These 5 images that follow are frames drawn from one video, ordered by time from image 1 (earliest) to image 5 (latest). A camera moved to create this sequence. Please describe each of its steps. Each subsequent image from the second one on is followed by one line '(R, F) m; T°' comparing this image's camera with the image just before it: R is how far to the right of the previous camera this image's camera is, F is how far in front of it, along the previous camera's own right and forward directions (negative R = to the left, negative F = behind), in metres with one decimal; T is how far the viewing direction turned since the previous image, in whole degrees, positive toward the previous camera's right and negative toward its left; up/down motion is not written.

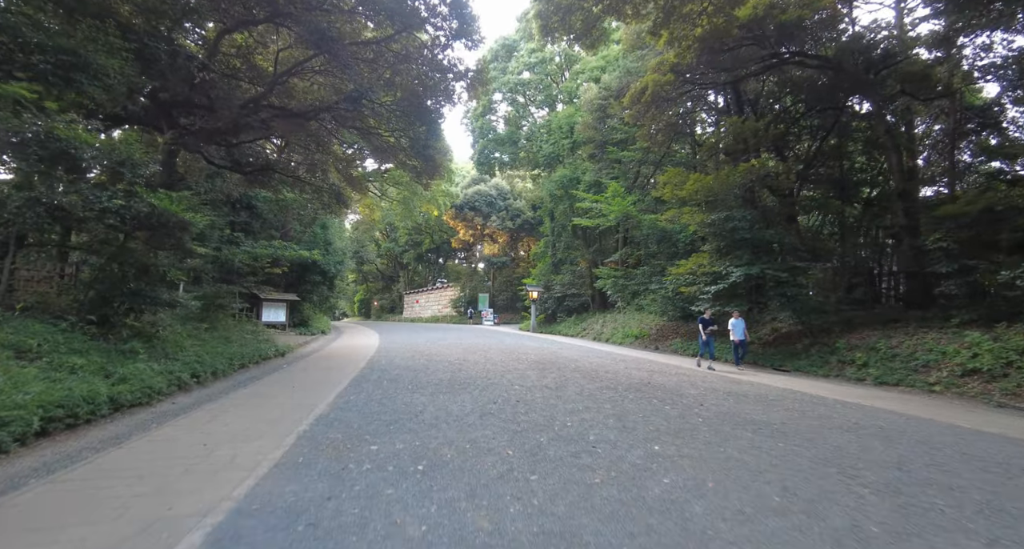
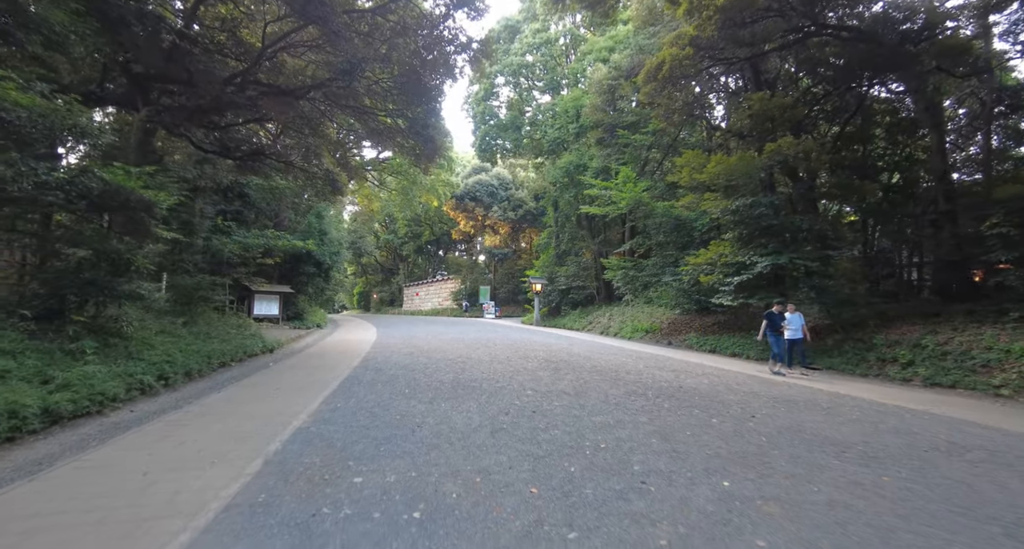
(-0.2, +0.9) m; 0°
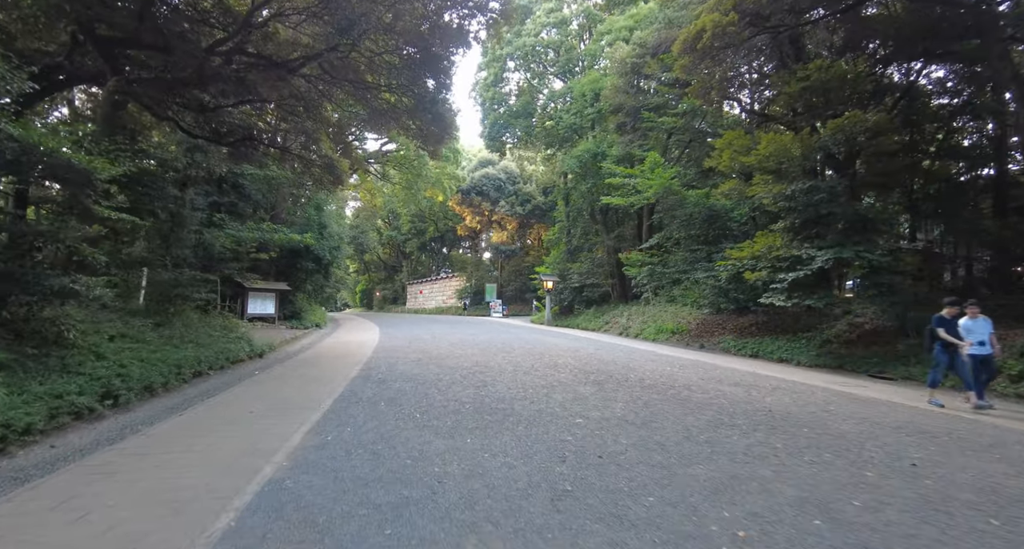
(-0.4, +1.4) m; 0°
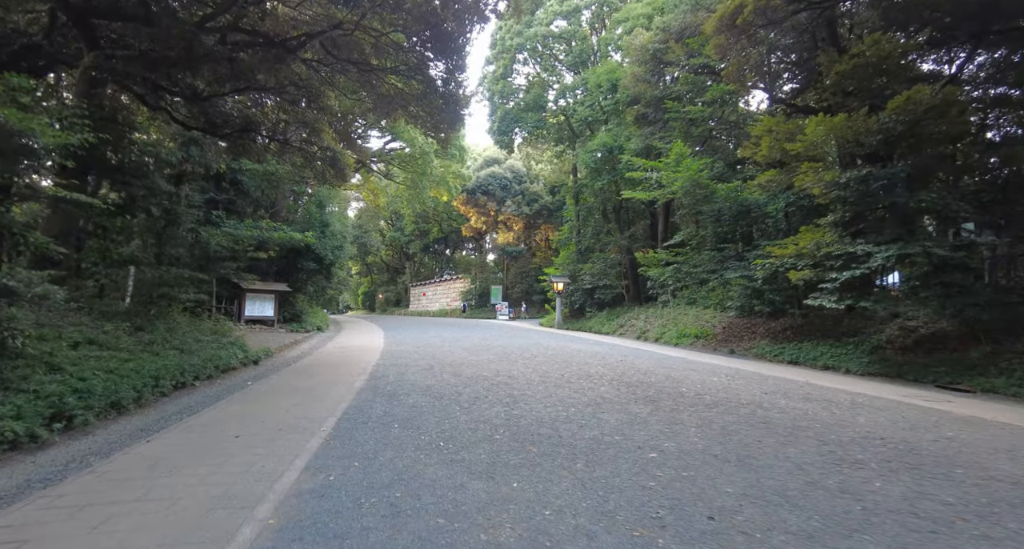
(-0.4, +1.0) m; 0°
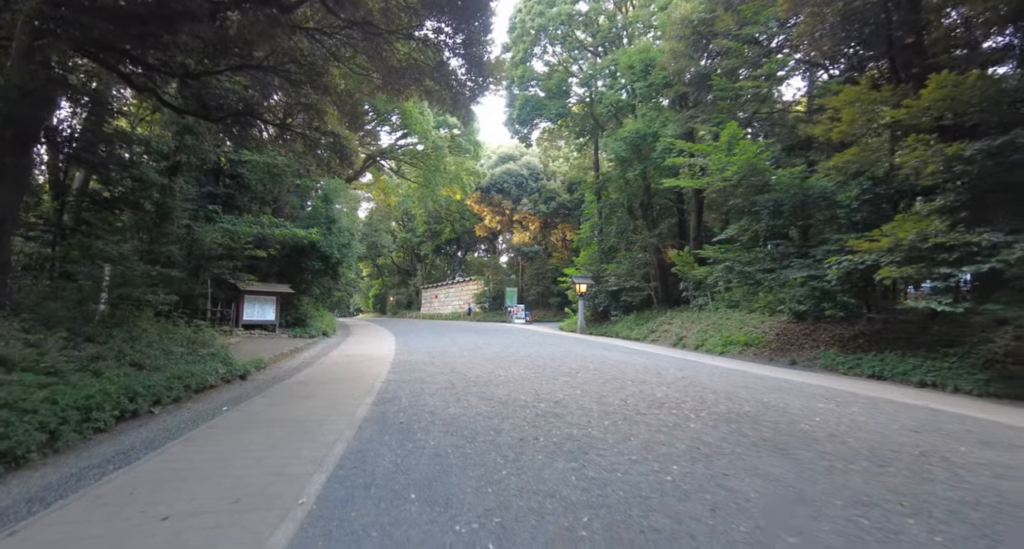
(-0.4, +1.6) m; -1°
